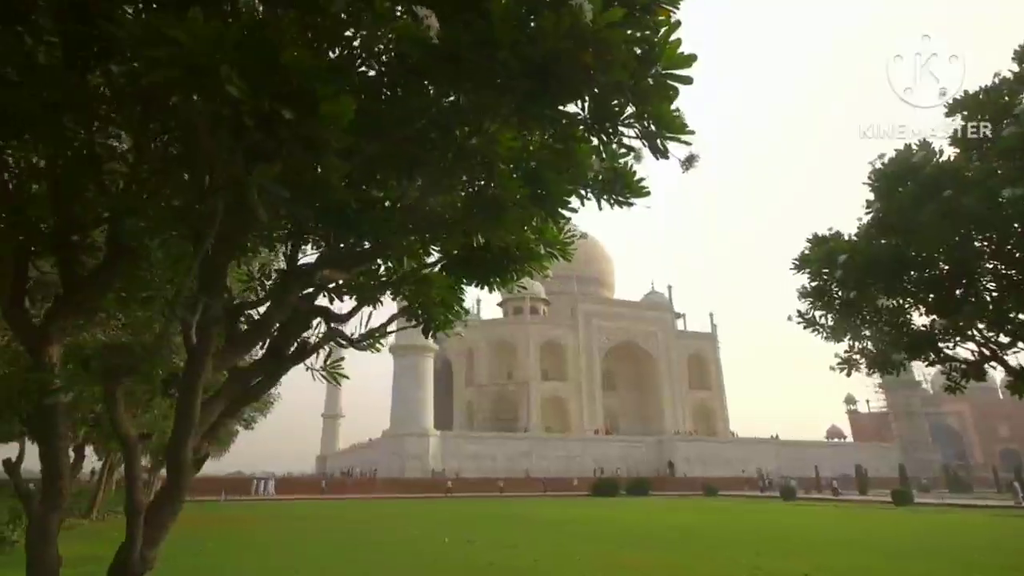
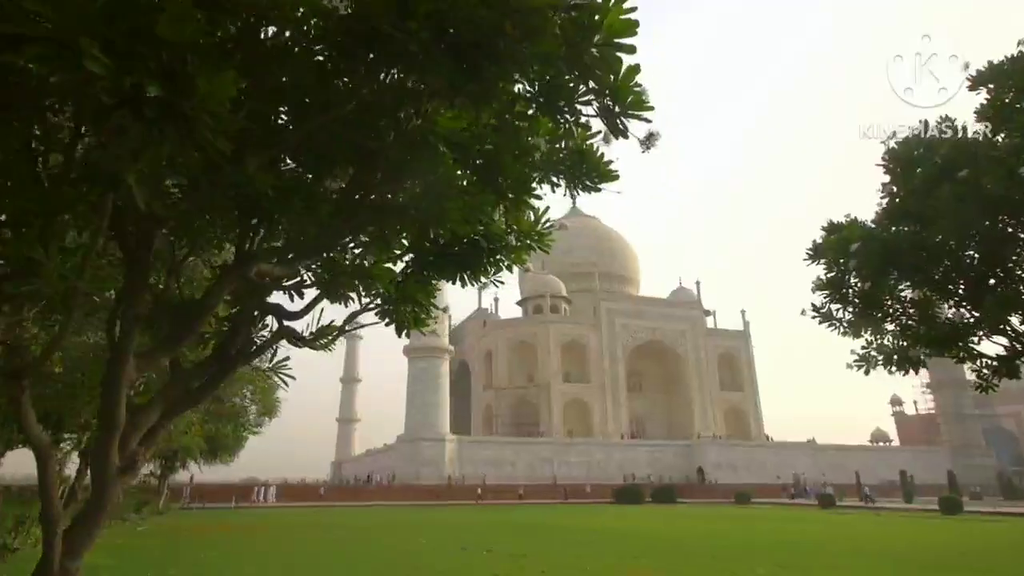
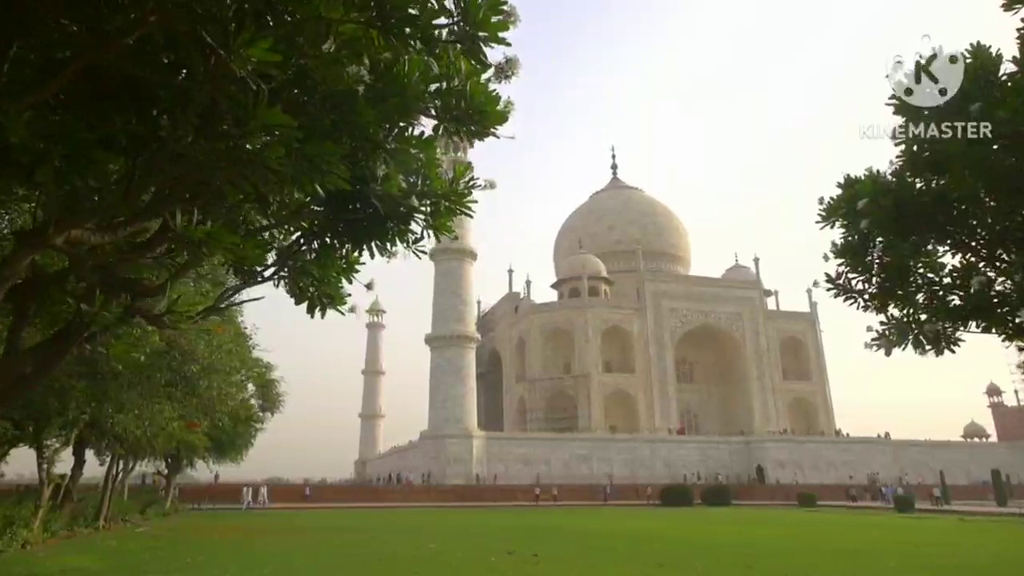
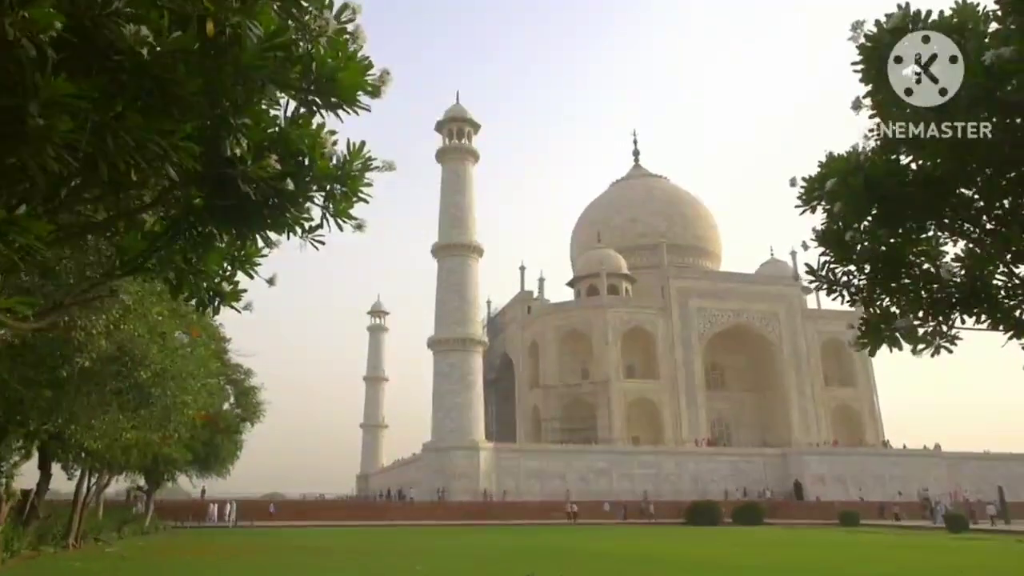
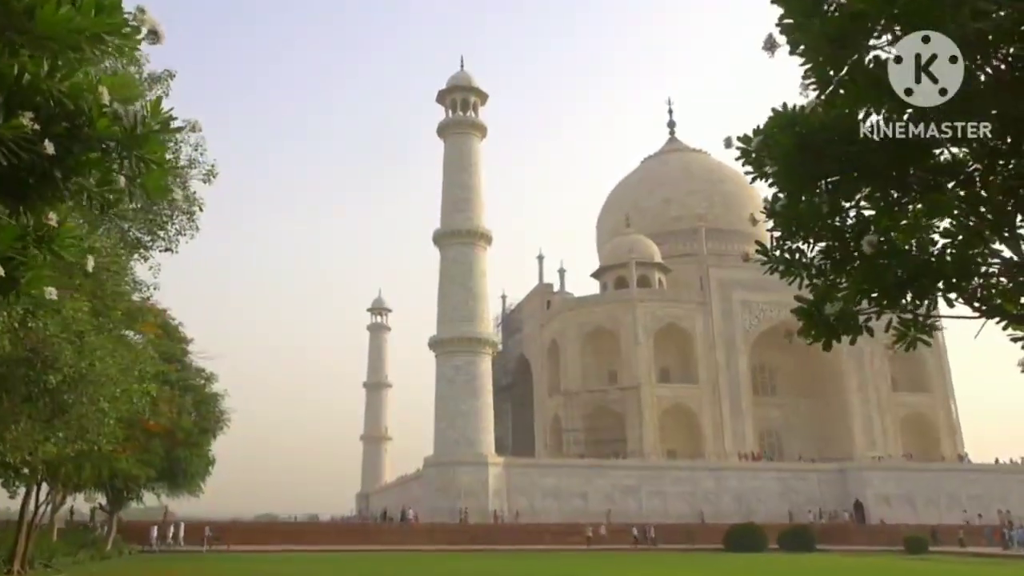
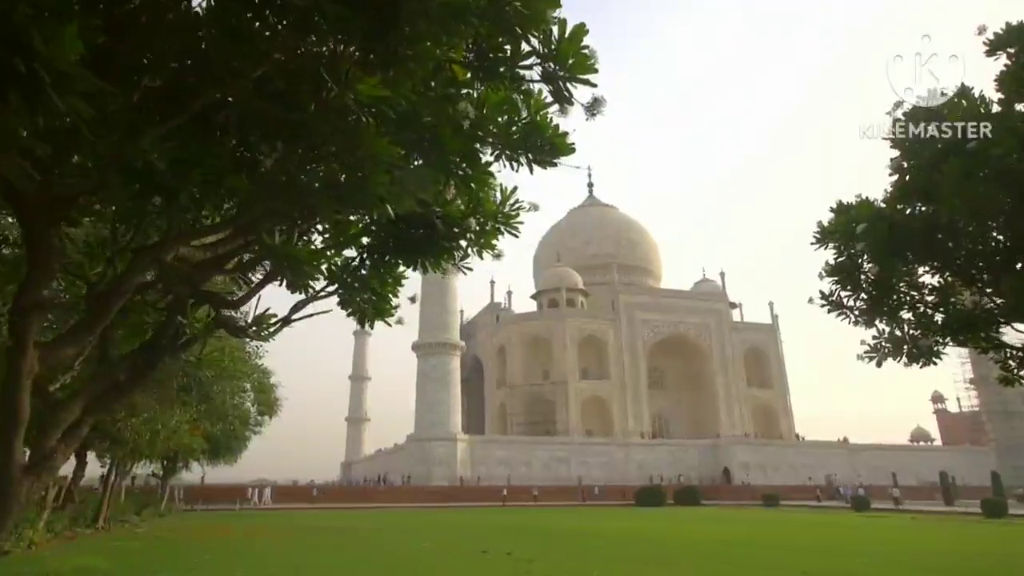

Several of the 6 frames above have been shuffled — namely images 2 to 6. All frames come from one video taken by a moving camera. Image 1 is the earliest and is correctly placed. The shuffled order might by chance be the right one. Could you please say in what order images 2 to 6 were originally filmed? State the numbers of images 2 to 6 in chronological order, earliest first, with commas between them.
2, 6, 3, 4, 5
